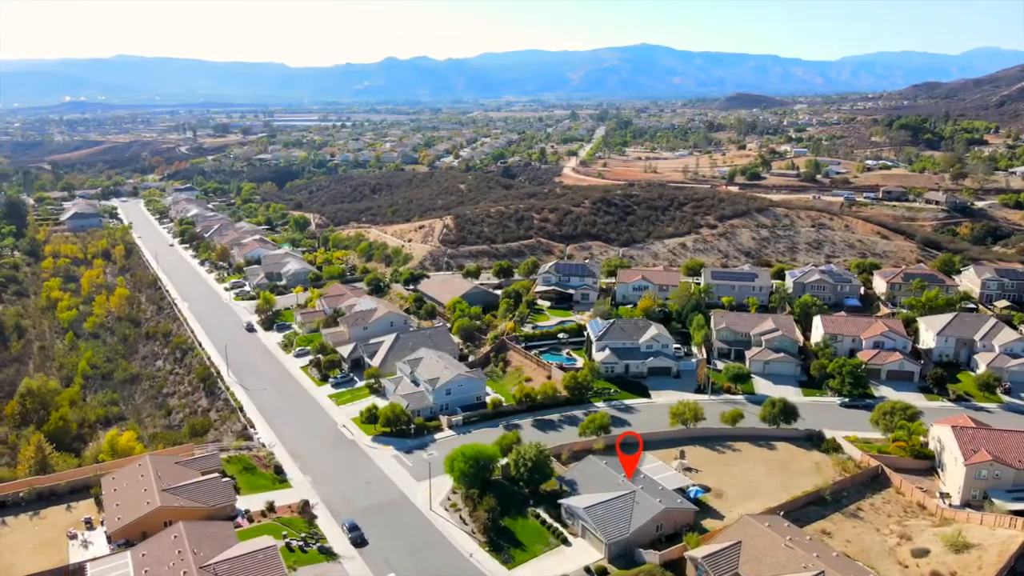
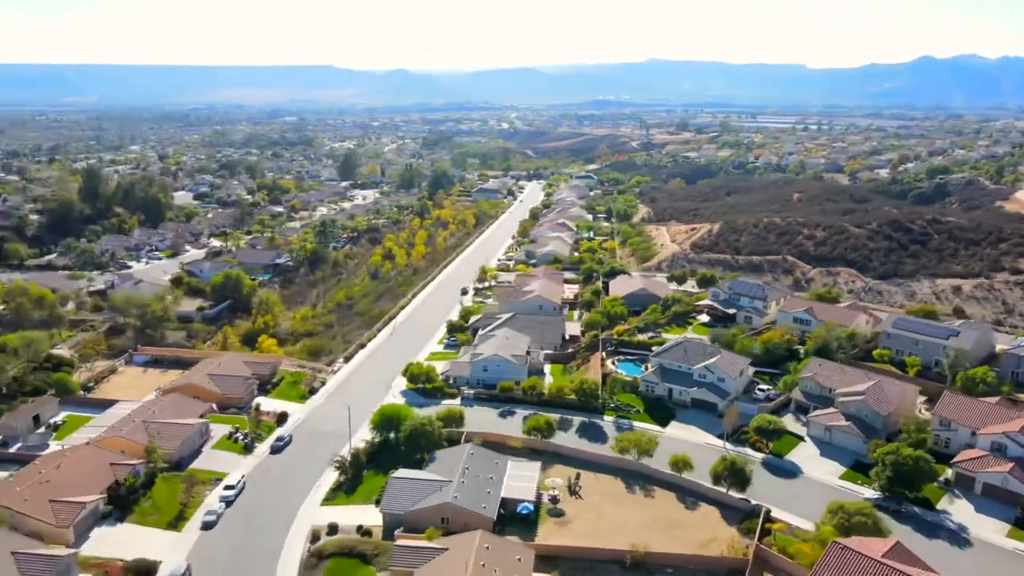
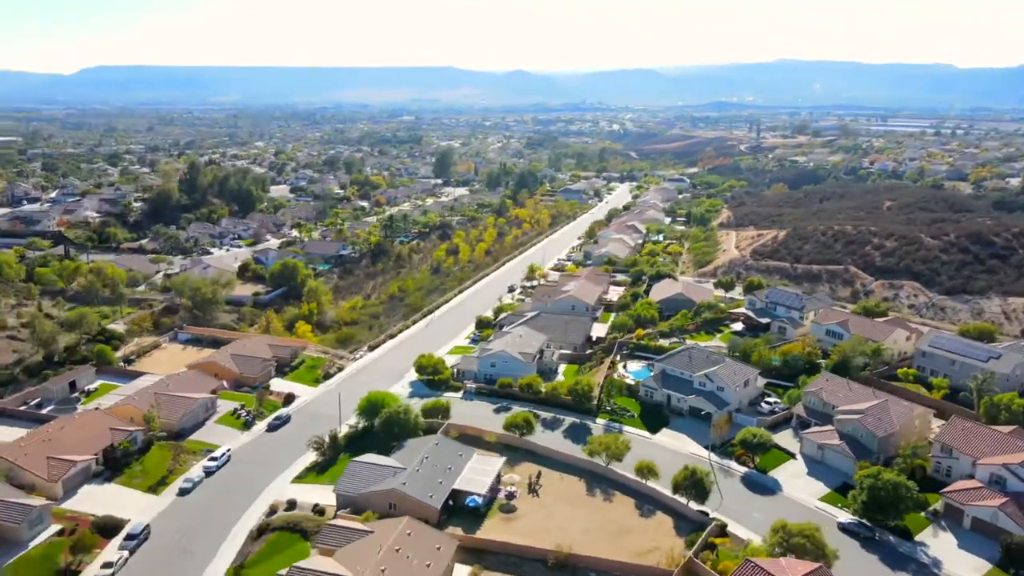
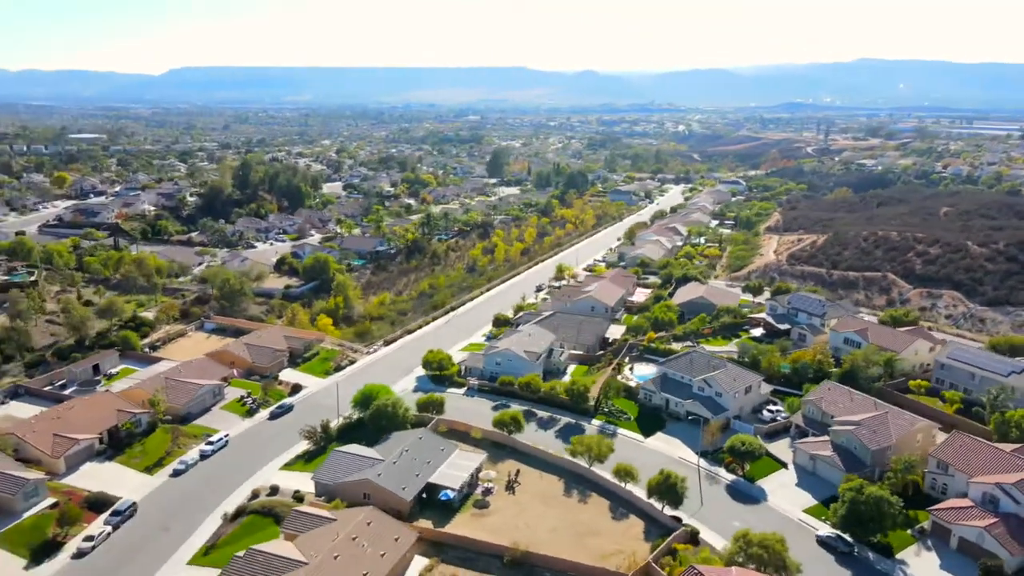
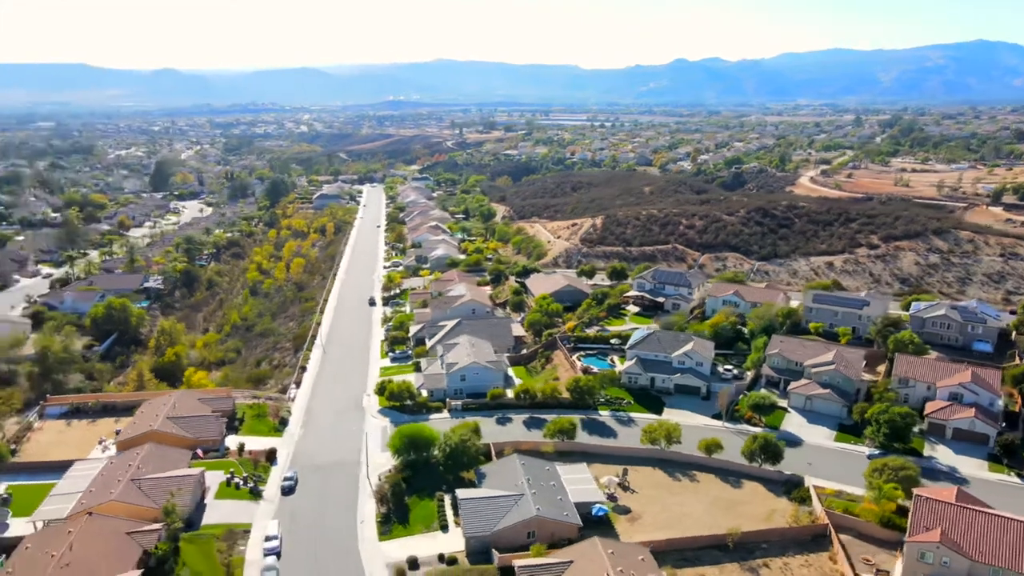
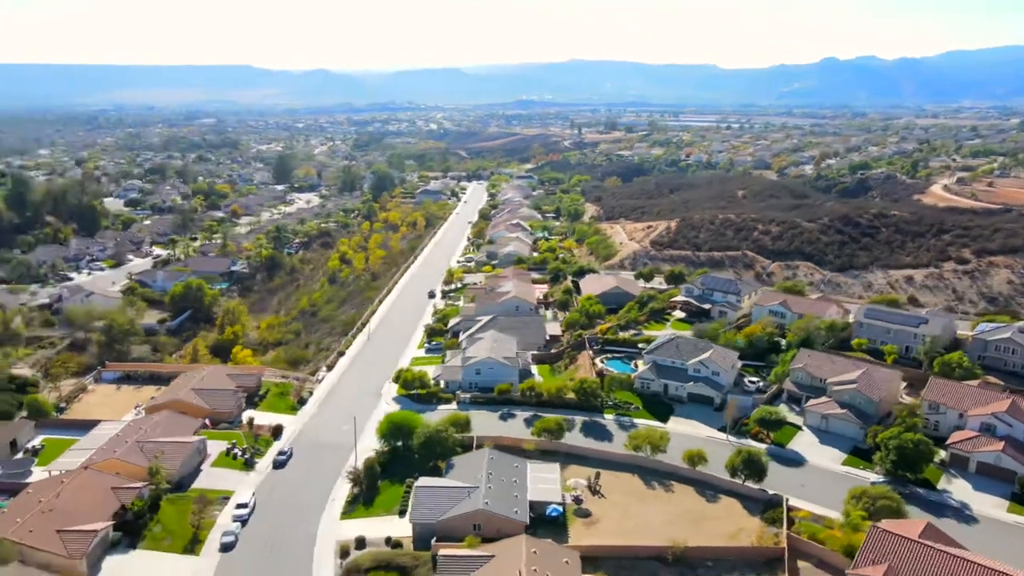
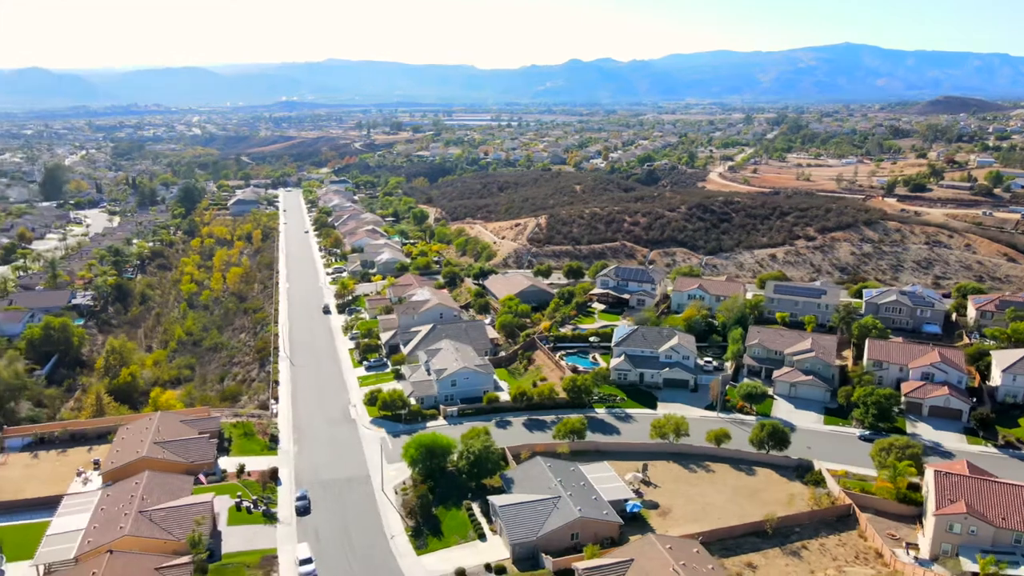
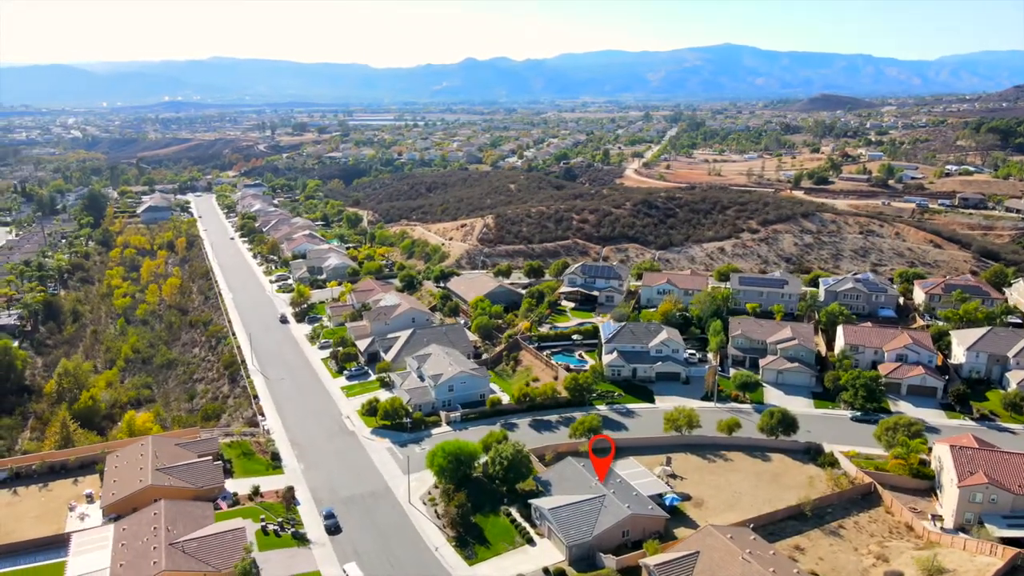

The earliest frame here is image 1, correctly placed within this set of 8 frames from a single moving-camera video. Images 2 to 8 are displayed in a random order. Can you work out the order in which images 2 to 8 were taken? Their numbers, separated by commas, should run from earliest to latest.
8, 7, 5, 6, 2, 3, 4
